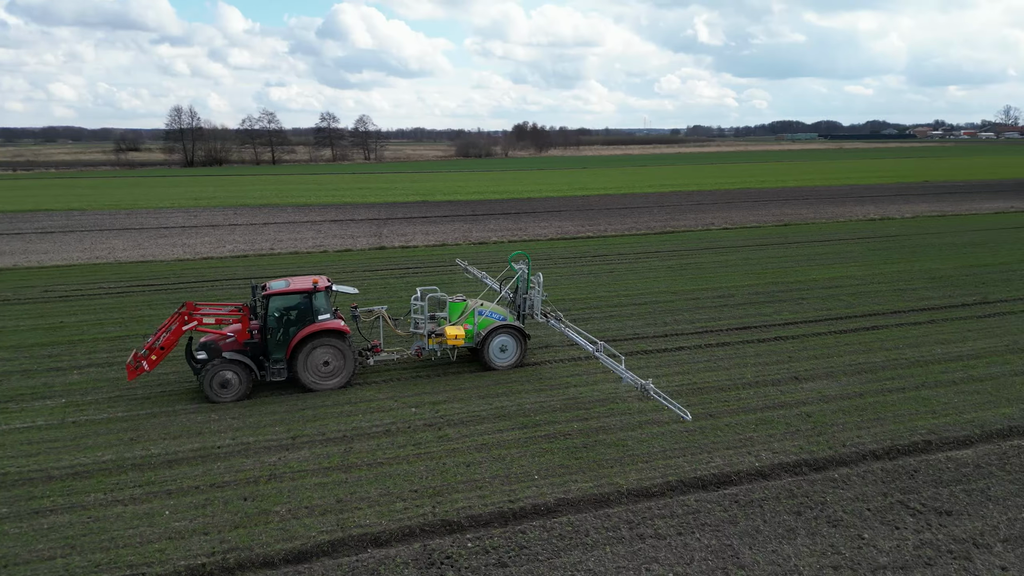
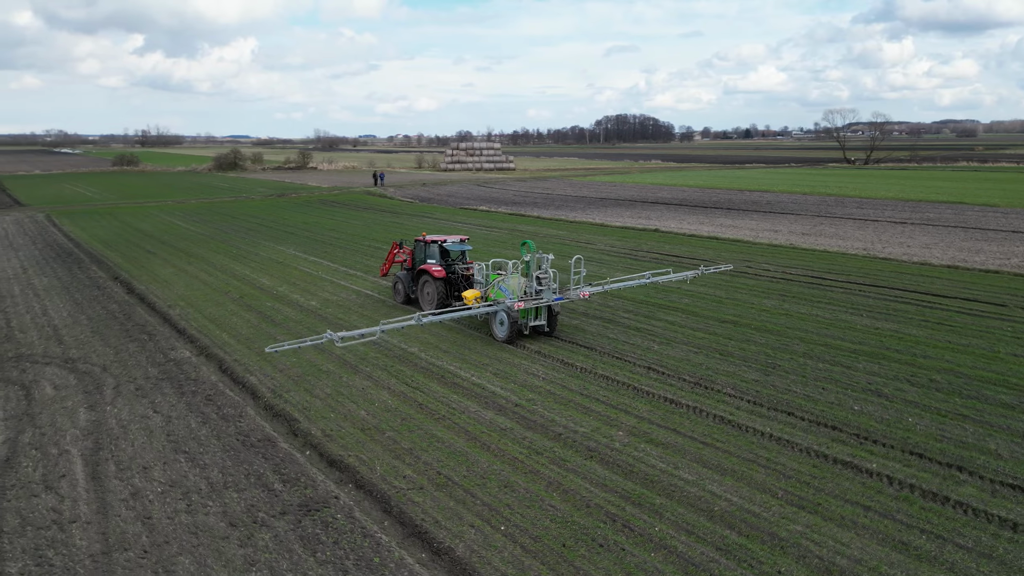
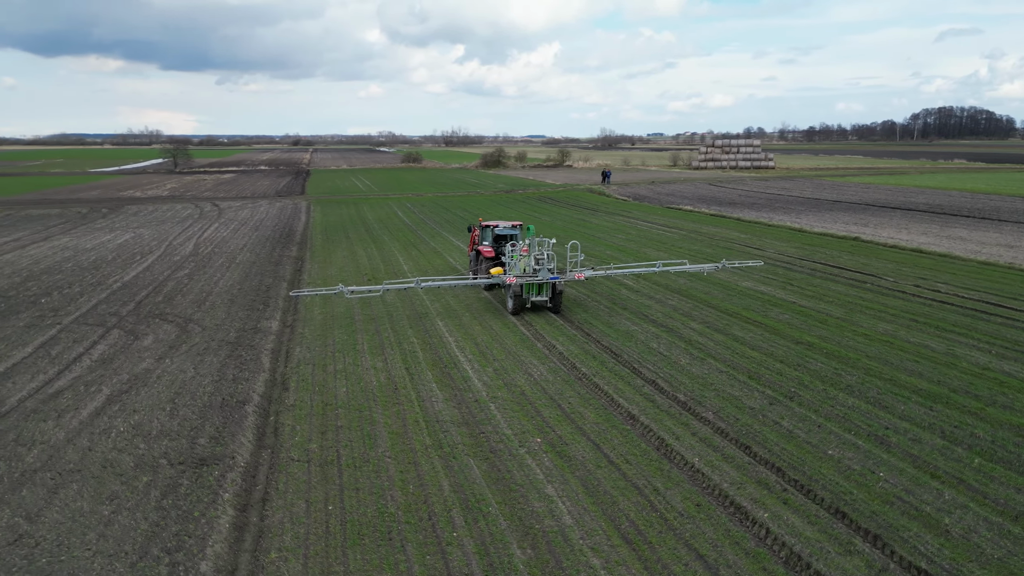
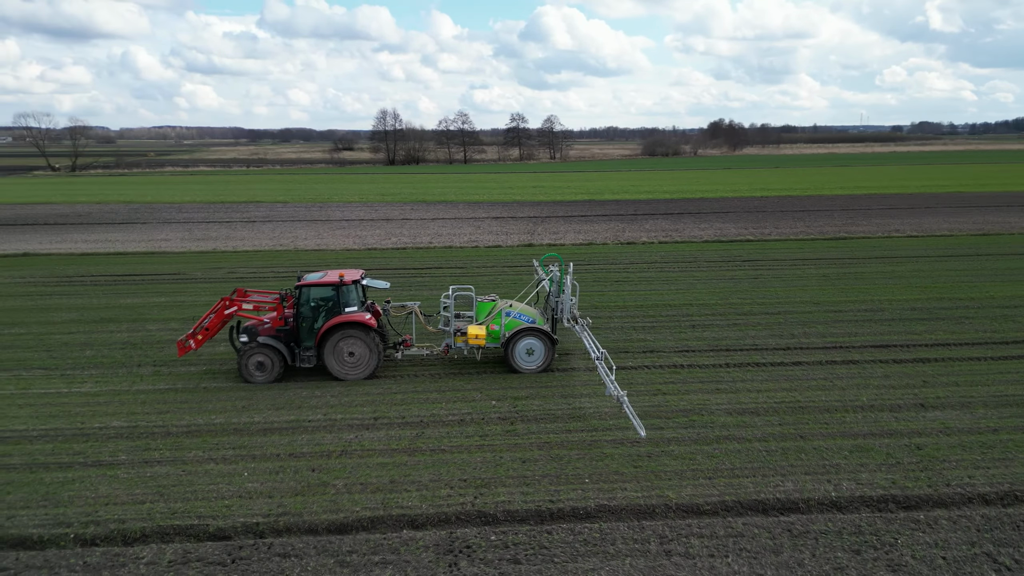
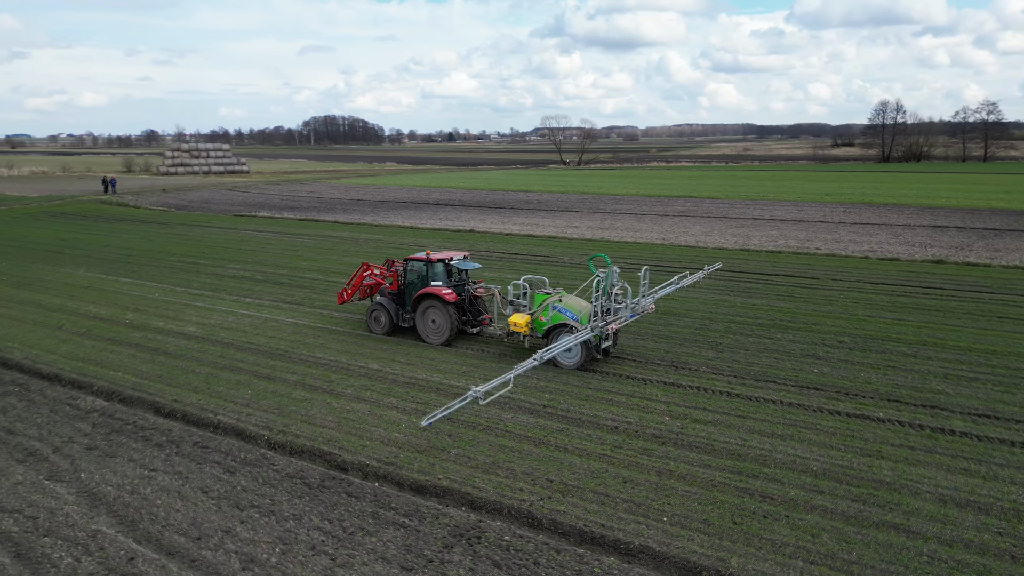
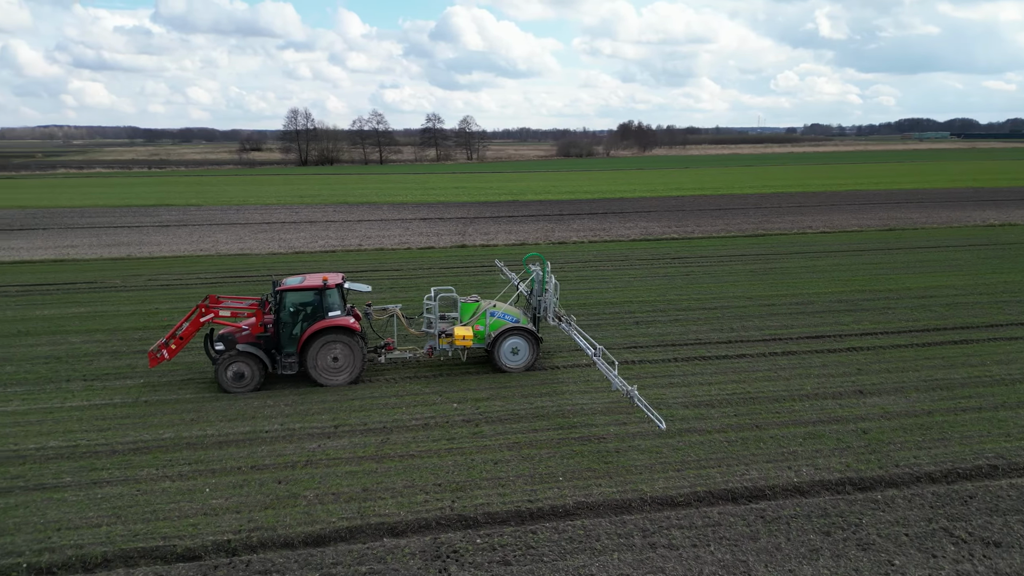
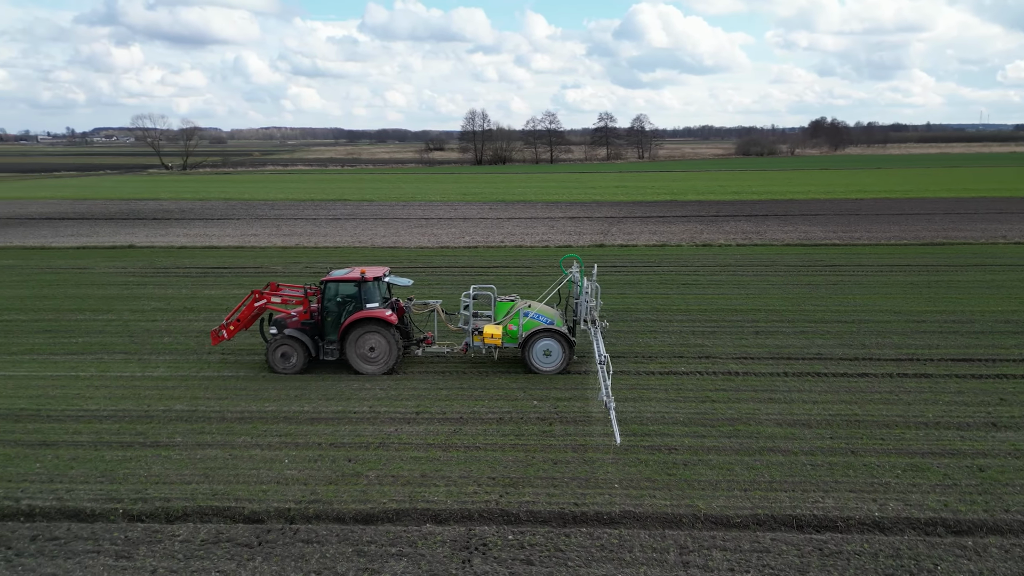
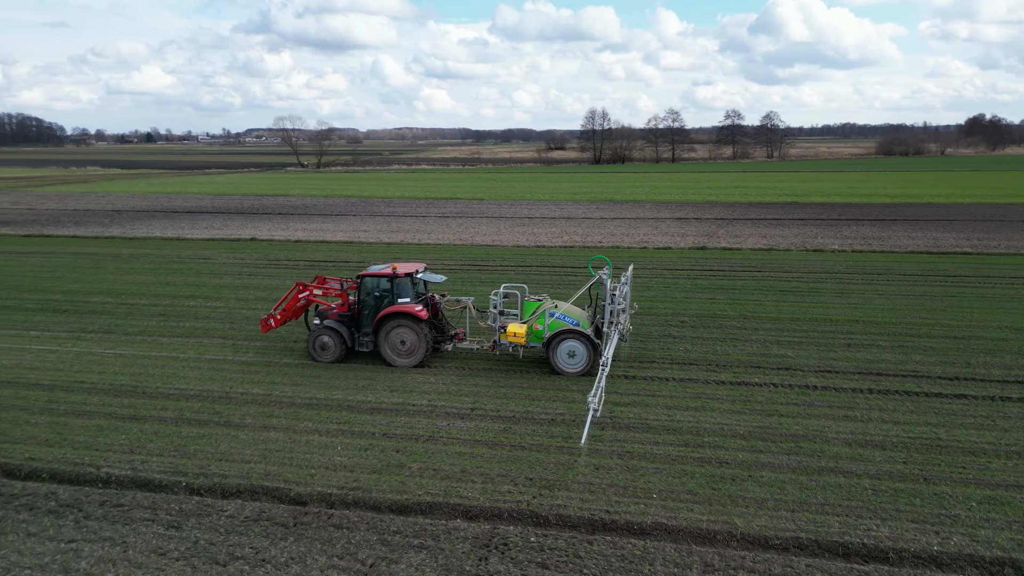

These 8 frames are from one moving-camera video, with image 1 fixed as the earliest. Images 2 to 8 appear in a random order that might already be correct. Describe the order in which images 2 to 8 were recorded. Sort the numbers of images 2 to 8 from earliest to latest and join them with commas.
6, 4, 7, 8, 5, 2, 3
